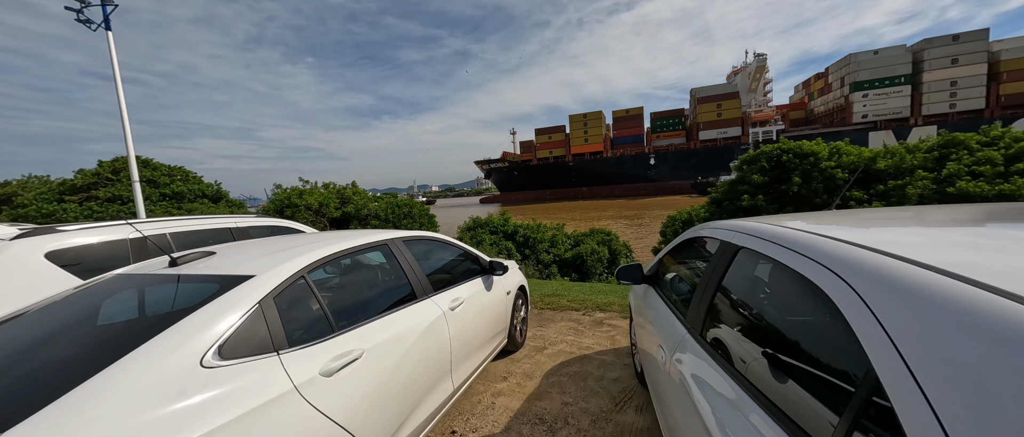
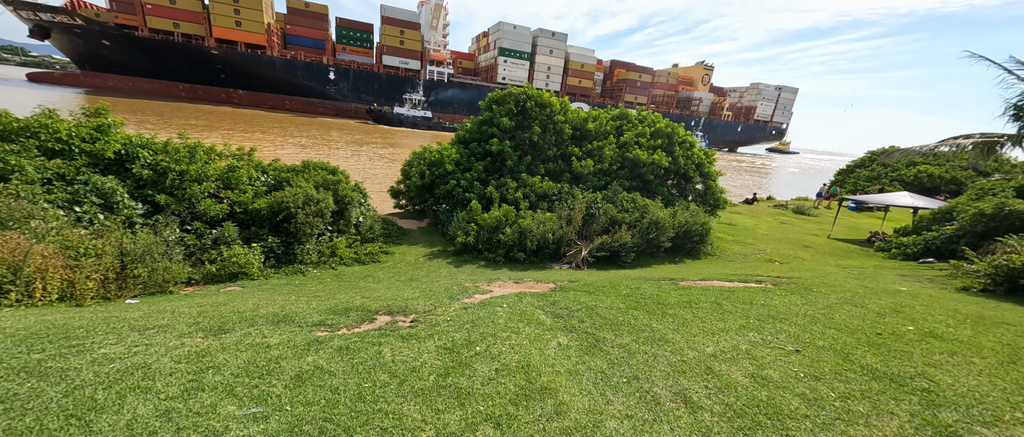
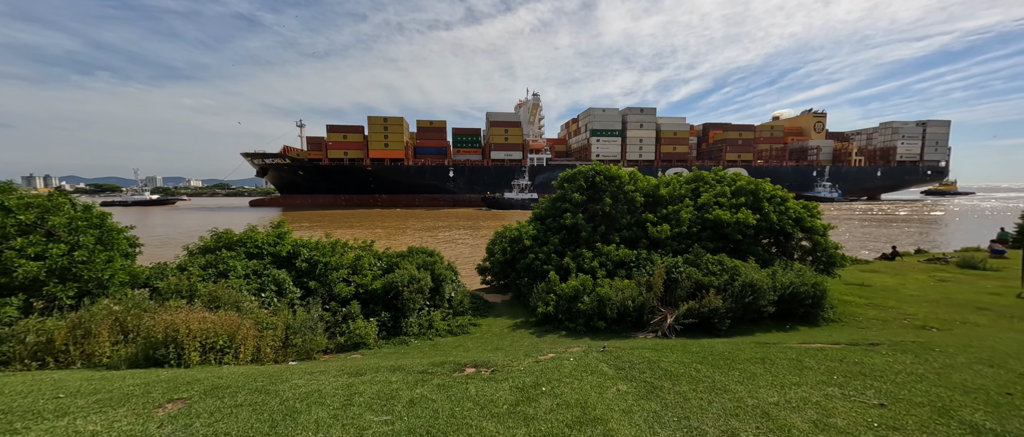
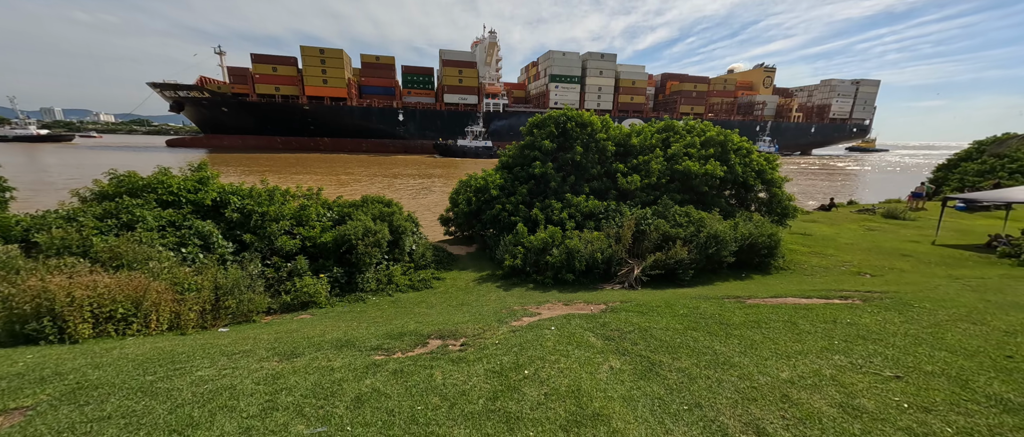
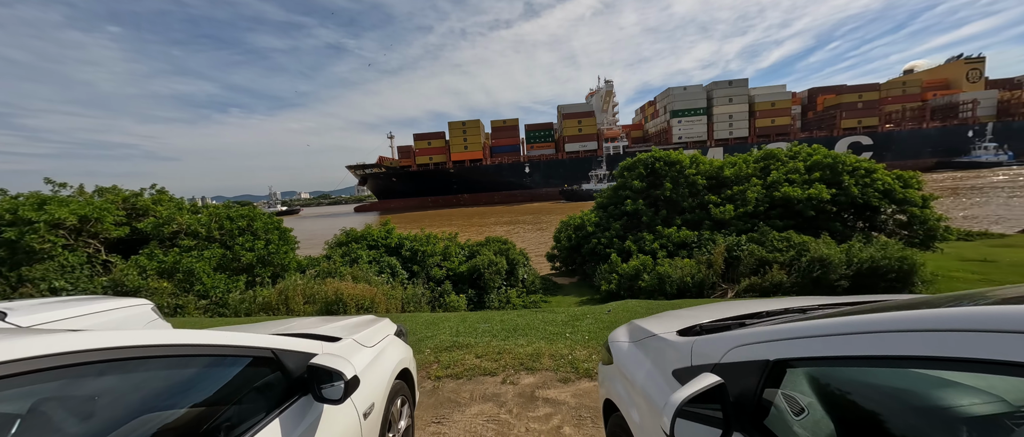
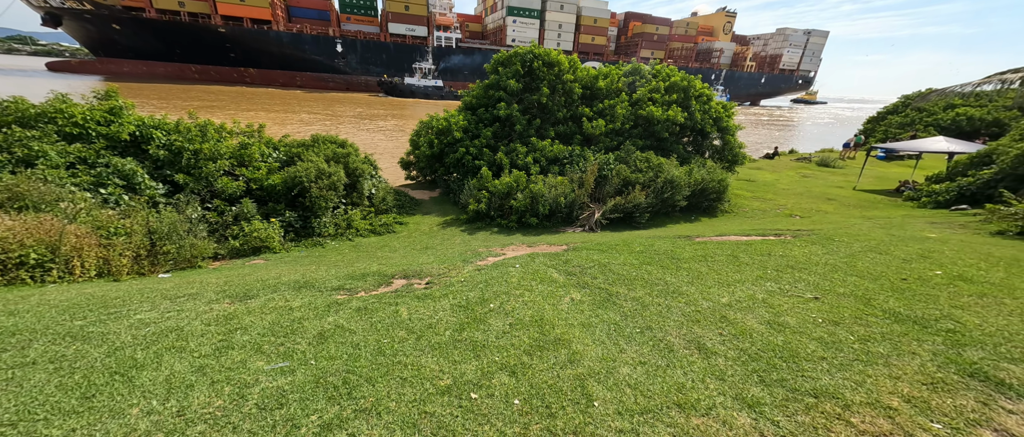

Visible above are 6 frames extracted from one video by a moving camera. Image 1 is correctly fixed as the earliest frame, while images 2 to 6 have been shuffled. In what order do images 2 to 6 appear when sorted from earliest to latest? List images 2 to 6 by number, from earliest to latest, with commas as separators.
5, 3, 4, 6, 2
